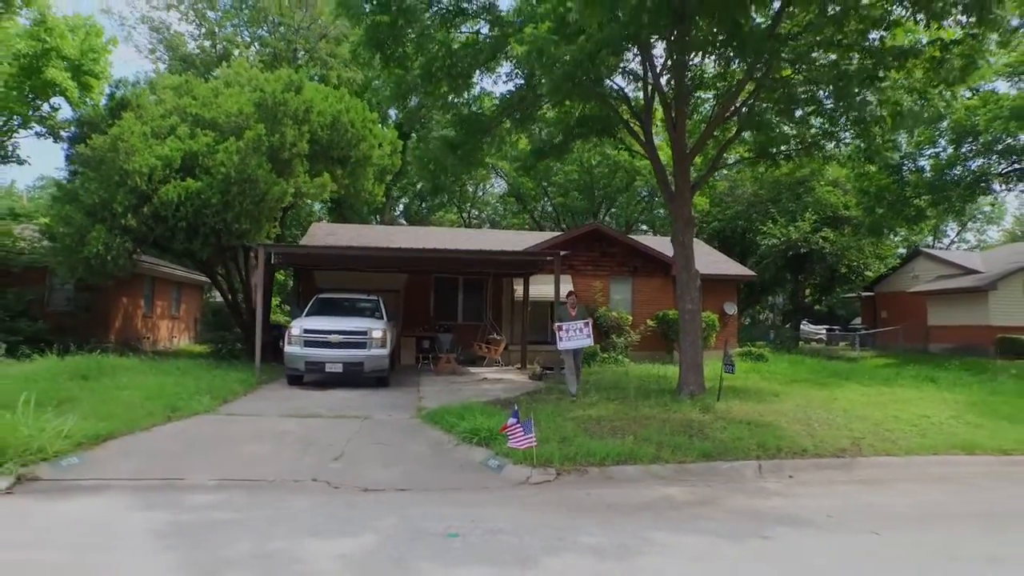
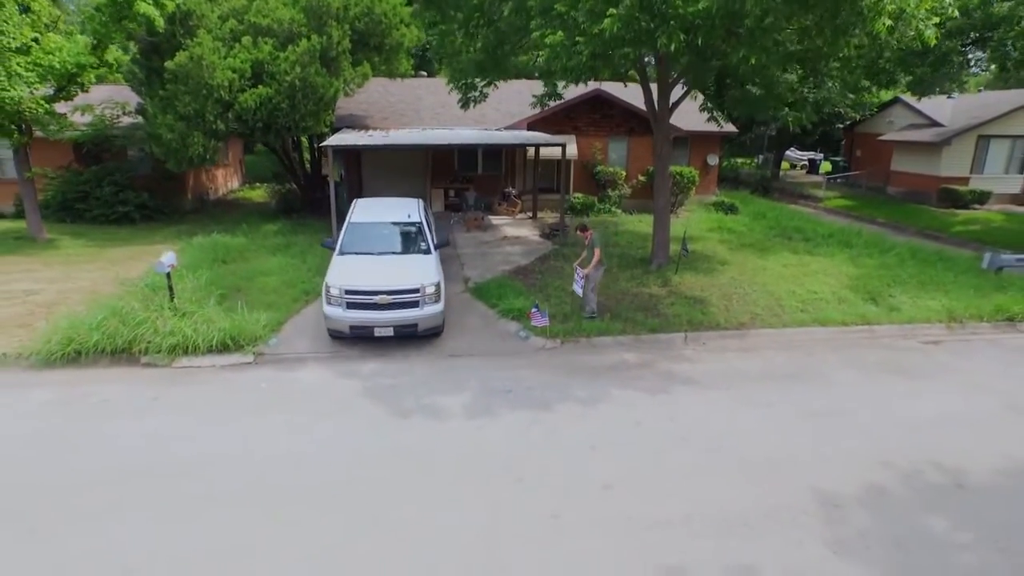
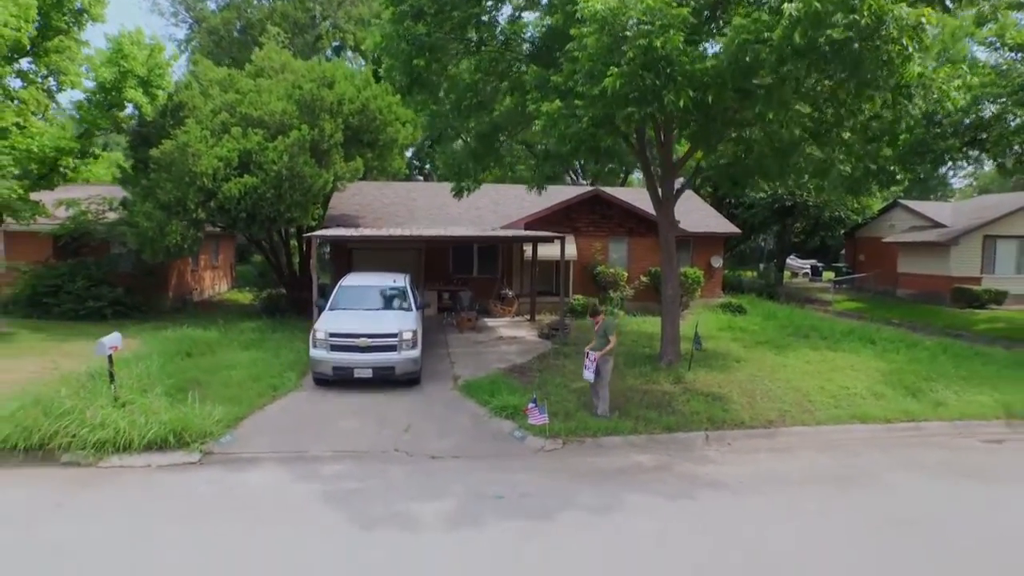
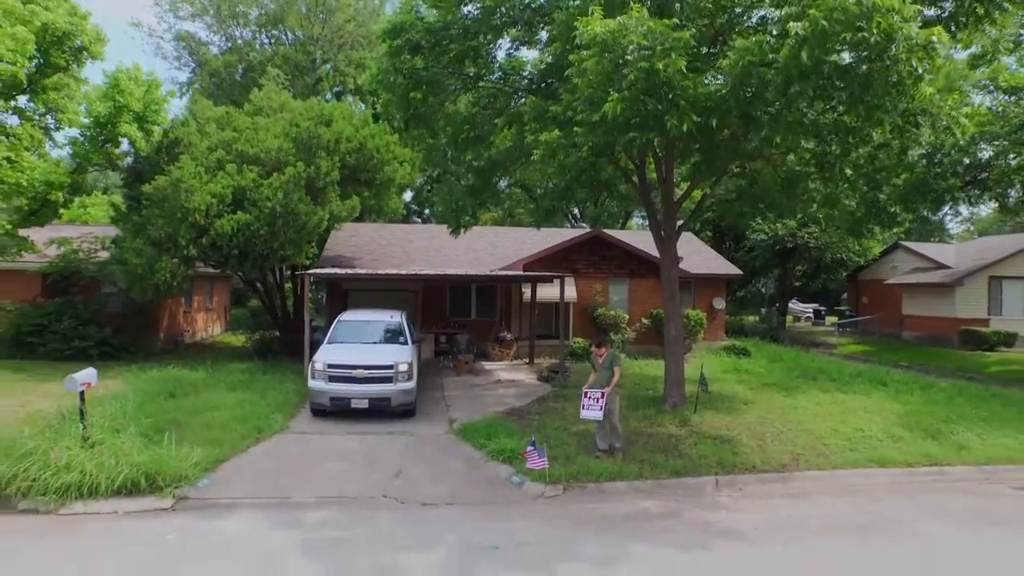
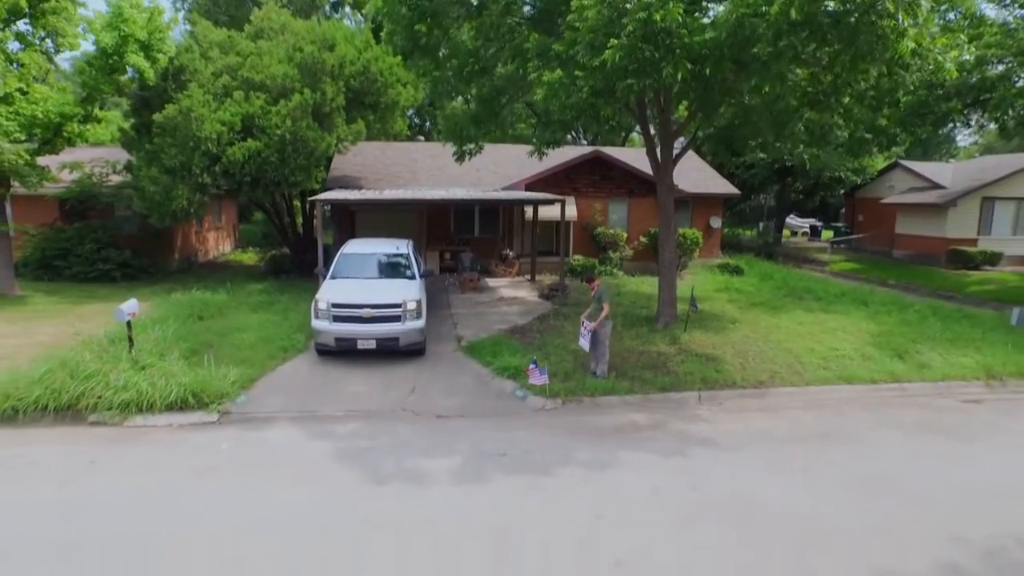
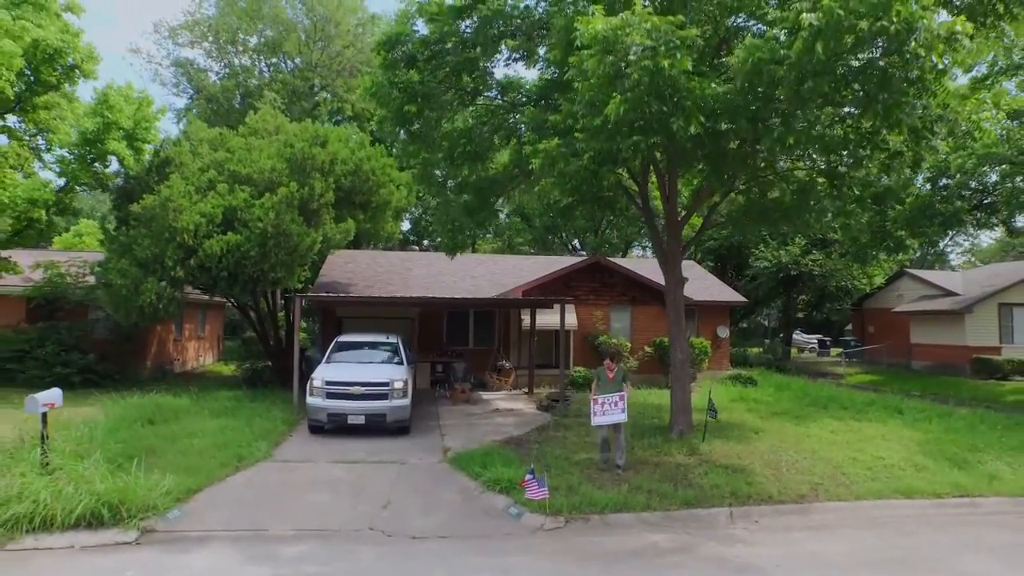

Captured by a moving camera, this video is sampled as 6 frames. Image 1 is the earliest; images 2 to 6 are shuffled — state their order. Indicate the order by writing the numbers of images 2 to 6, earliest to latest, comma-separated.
6, 4, 3, 5, 2
